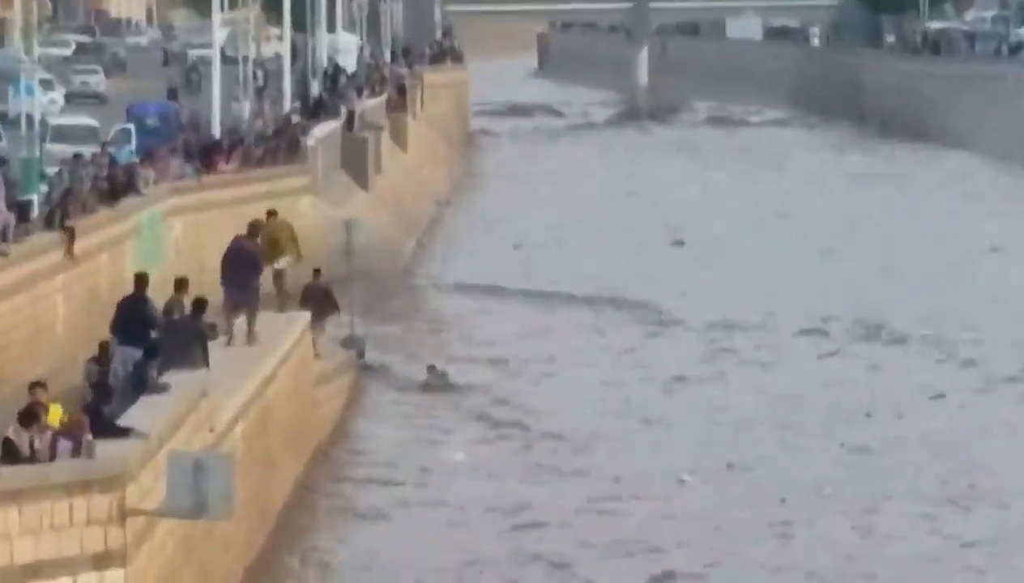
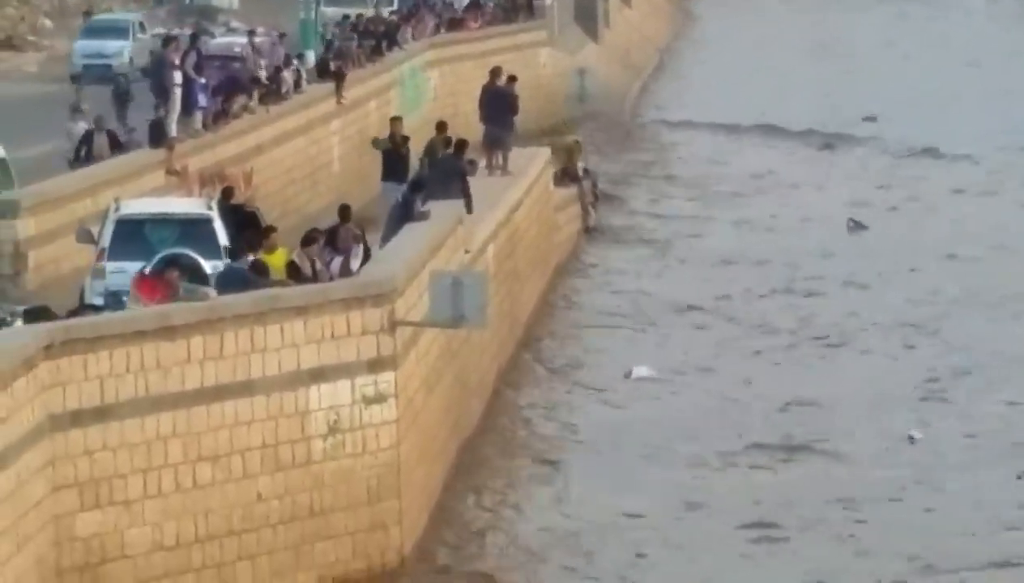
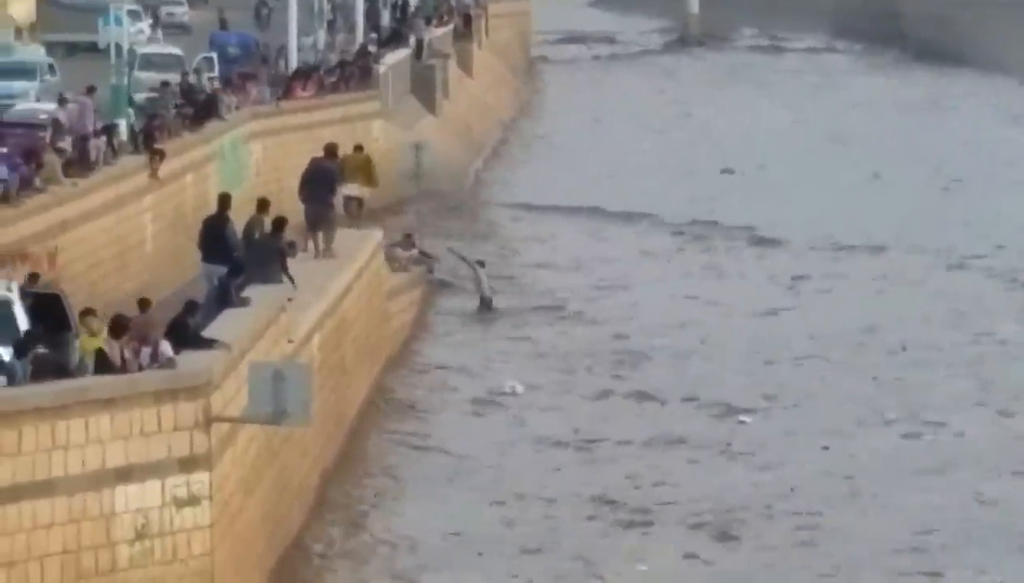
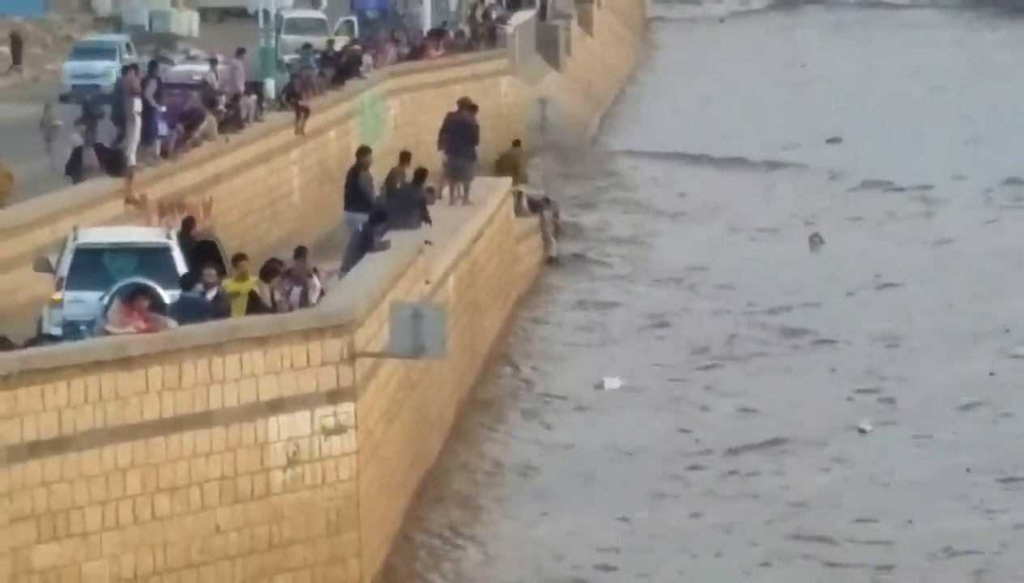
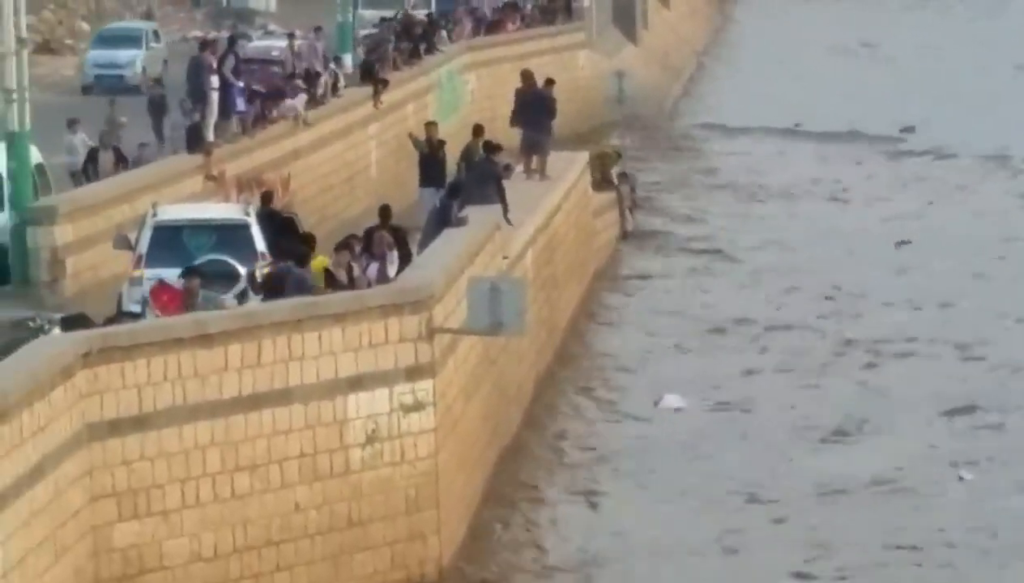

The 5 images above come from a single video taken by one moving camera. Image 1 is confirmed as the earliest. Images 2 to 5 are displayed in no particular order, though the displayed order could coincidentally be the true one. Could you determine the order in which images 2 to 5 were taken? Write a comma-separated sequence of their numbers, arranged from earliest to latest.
3, 4, 2, 5
